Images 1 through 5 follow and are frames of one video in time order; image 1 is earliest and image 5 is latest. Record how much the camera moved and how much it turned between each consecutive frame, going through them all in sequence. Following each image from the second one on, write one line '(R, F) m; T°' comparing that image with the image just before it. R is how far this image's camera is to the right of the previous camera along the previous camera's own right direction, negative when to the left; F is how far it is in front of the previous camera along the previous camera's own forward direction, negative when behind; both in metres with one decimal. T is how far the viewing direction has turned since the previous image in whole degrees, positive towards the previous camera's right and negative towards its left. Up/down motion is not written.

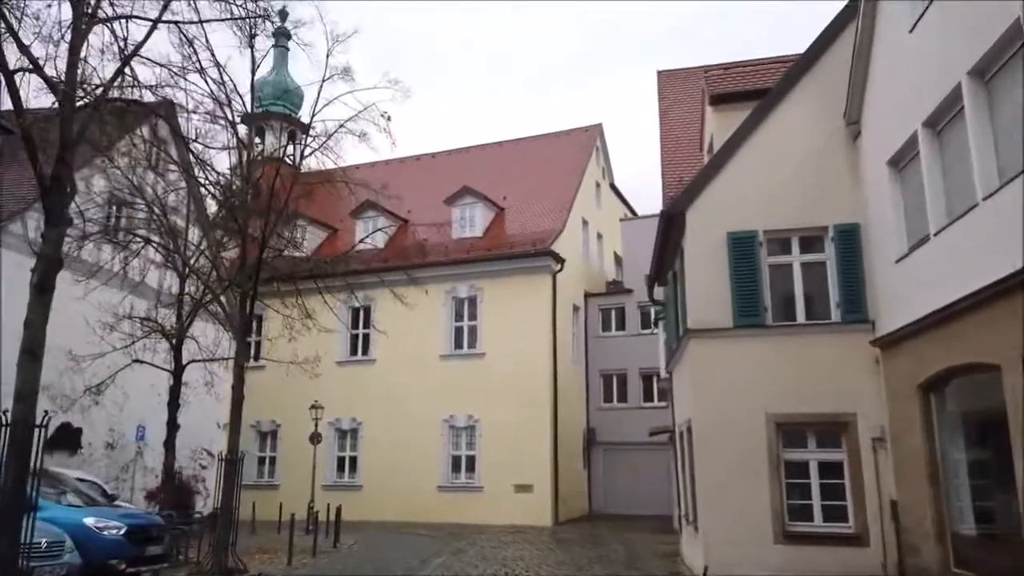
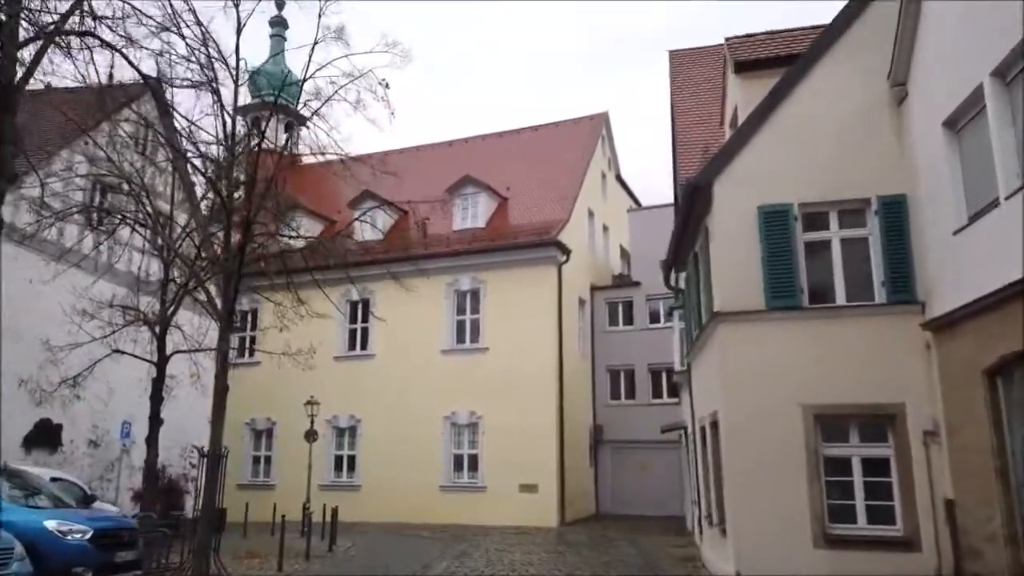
(-0.1, +0.9) m; 0°
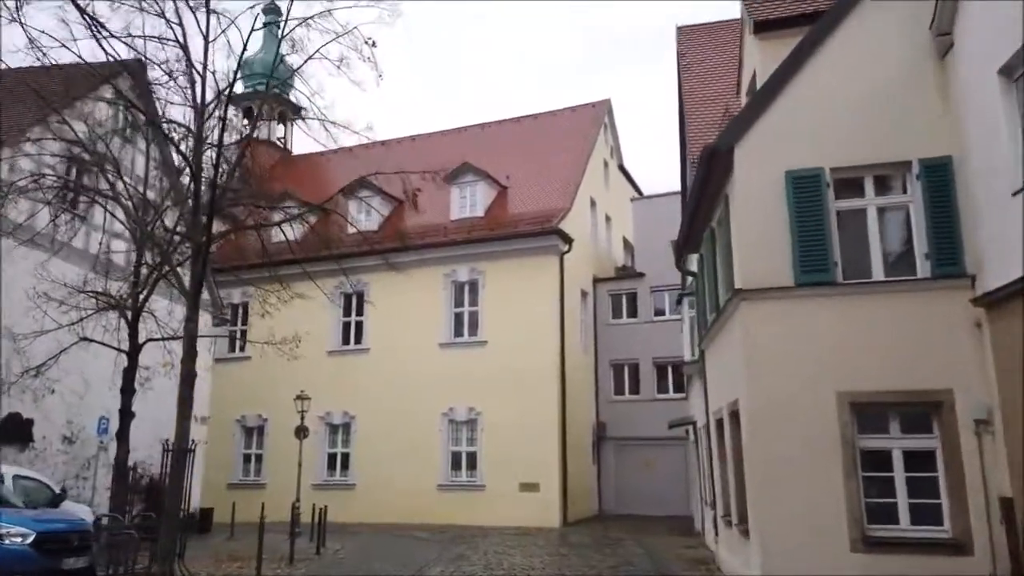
(0.0, +0.9) m; 0°
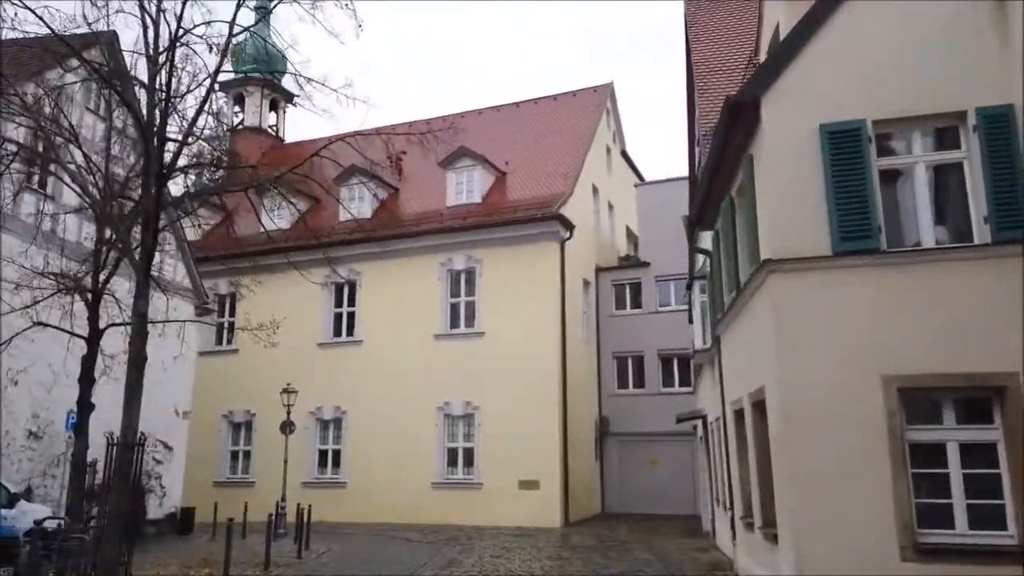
(0.0, +1.0) m; 0°
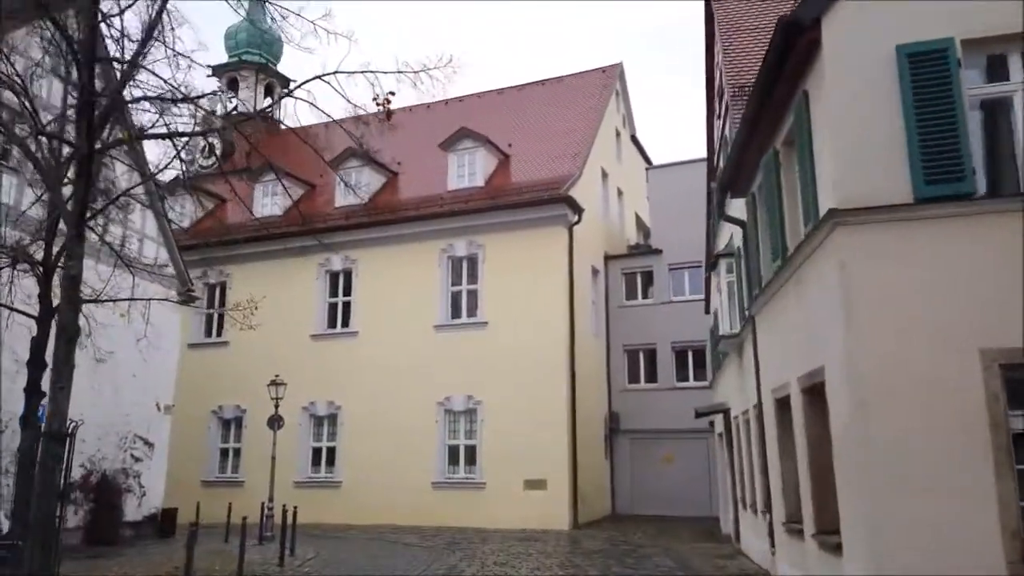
(-0.1, +1.3) m; 0°
